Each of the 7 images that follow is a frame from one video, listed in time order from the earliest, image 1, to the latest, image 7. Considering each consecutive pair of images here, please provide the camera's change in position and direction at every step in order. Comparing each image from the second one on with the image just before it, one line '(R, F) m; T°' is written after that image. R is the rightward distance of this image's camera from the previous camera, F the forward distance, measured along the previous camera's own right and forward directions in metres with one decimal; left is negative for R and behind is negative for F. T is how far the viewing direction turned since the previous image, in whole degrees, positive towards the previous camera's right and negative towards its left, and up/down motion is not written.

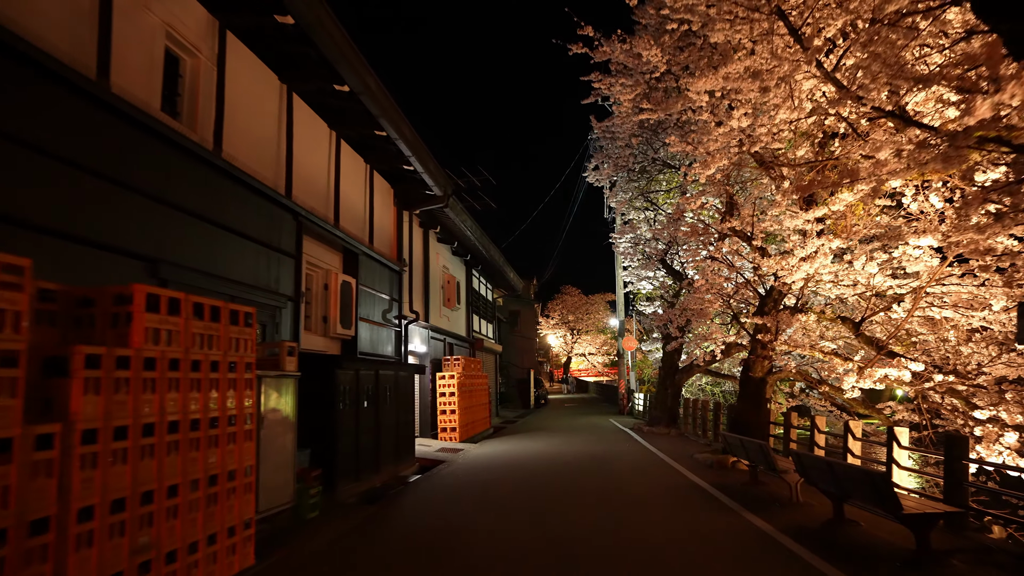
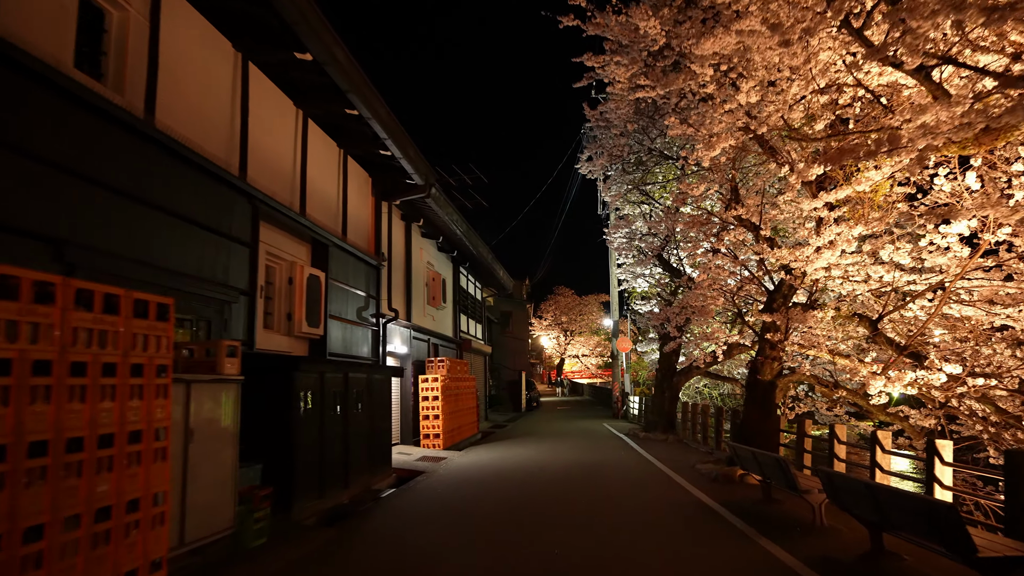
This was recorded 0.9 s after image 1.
(+0.1, +1.1) m; +1°
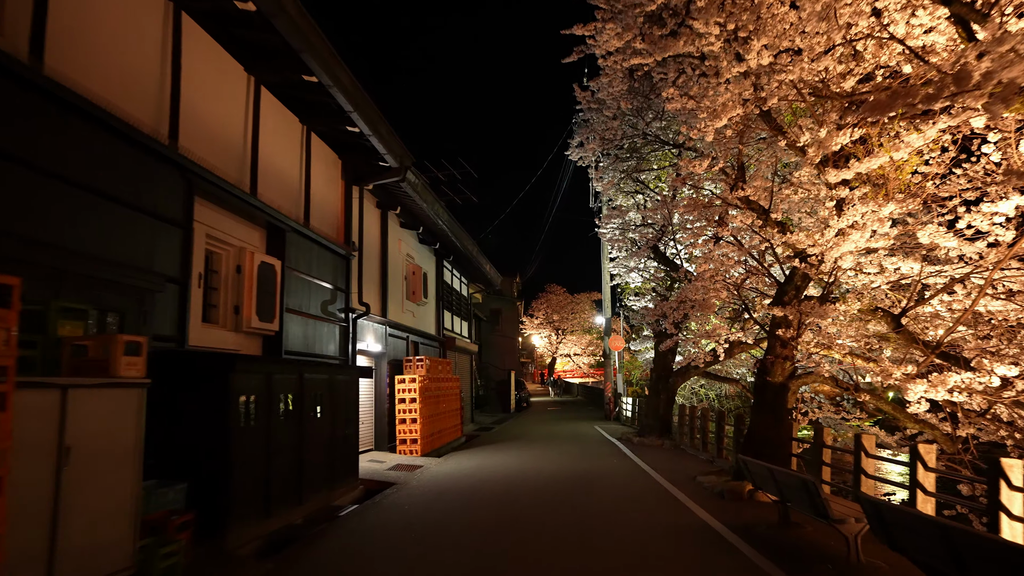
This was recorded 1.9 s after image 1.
(+0.2, +1.2) m; +1°
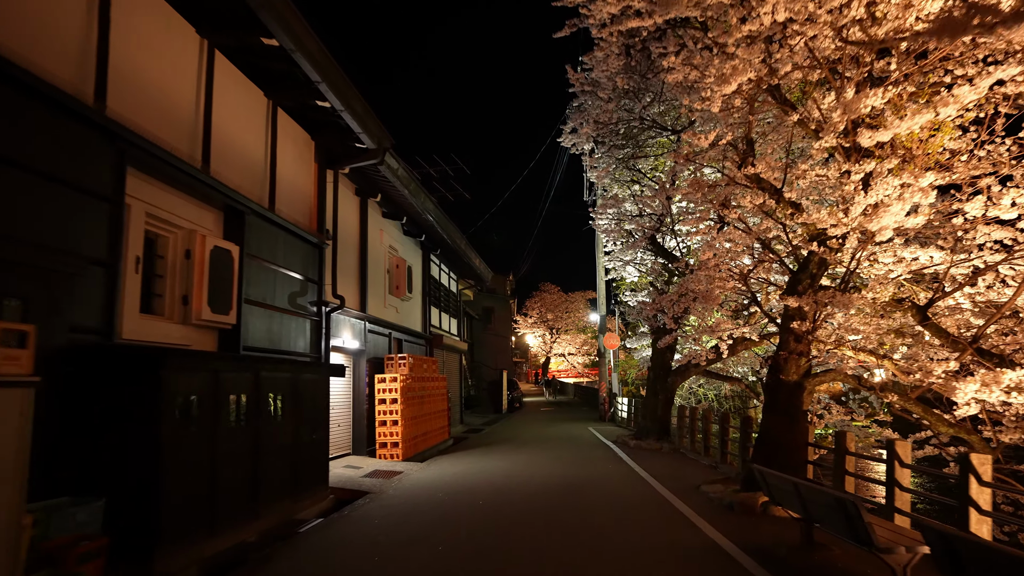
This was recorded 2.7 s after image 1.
(+0.1, +1.0) m; 0°
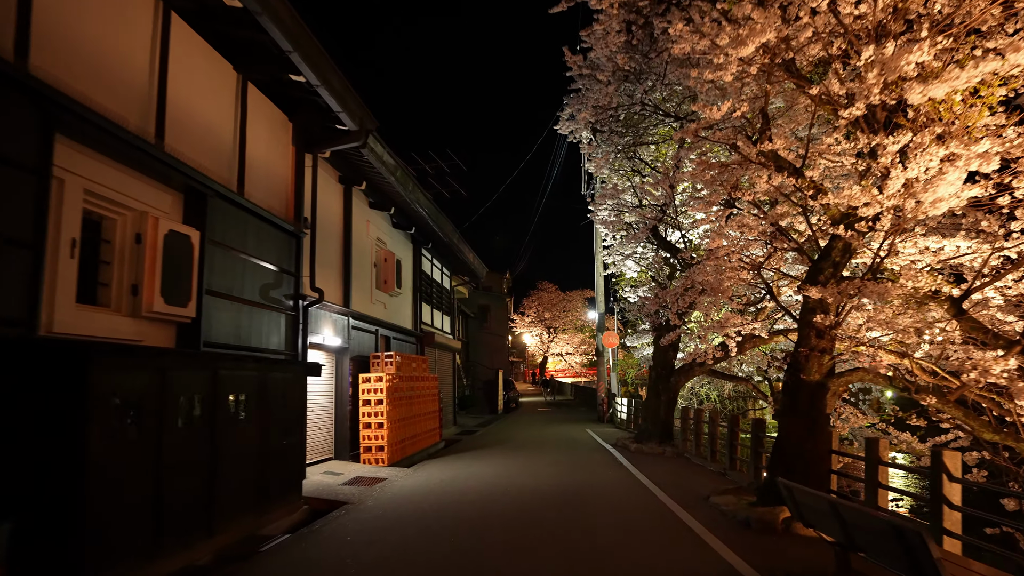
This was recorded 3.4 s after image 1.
(+0.1, +0.9) m; 0°
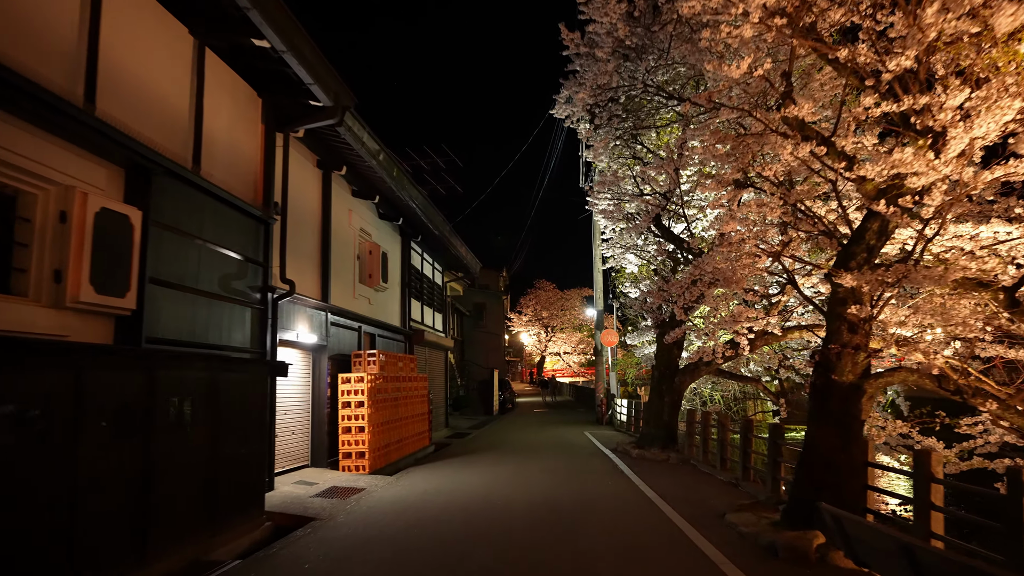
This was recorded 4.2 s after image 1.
(+0.1, +1.0) m; 0°
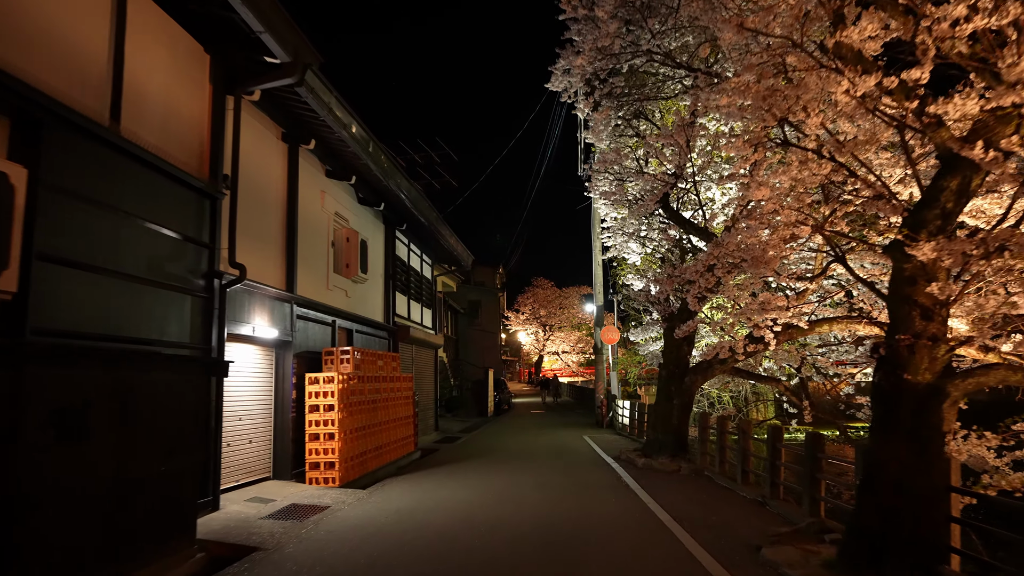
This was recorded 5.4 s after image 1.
(+0.1, +1.5) m; 0°
